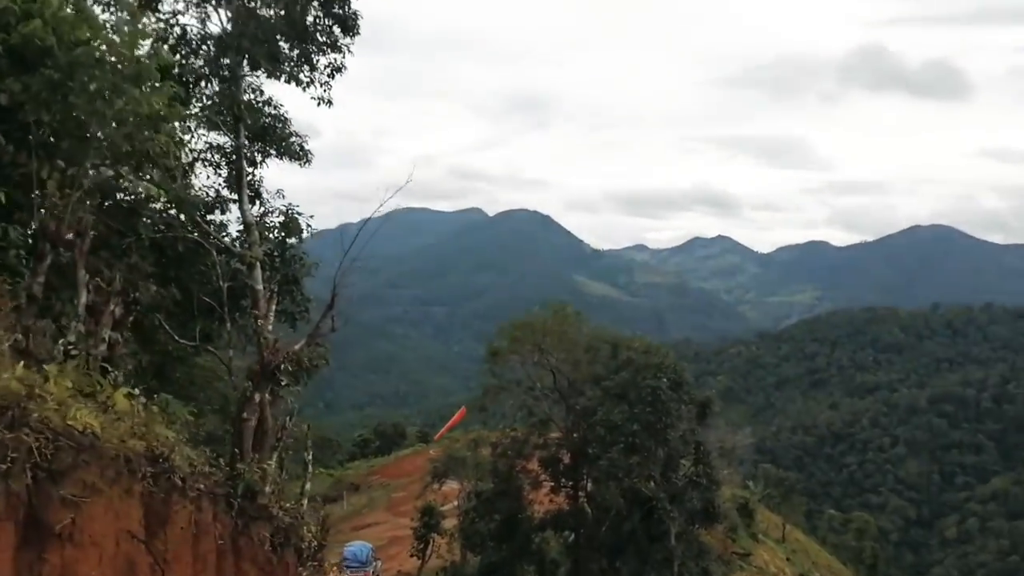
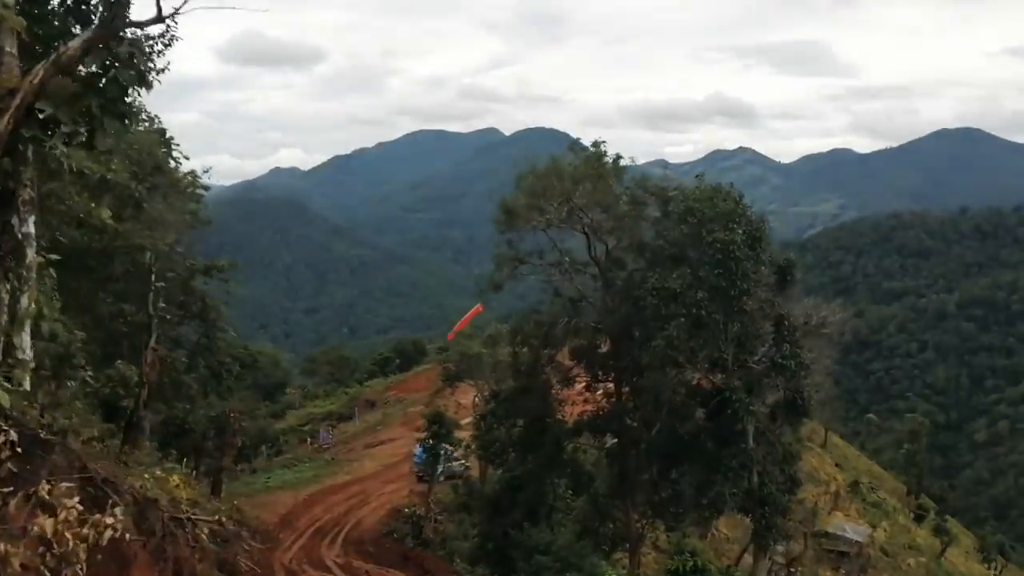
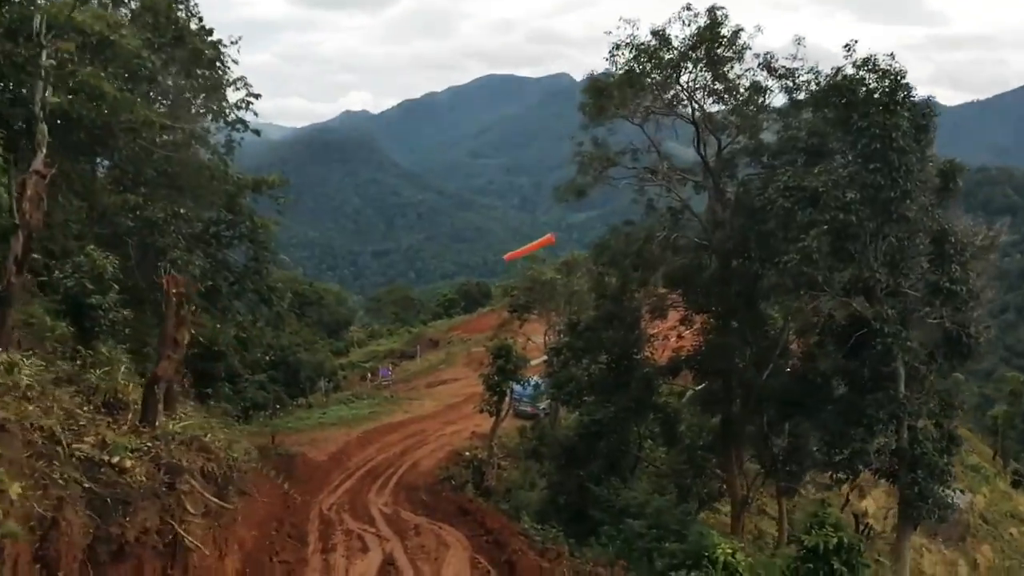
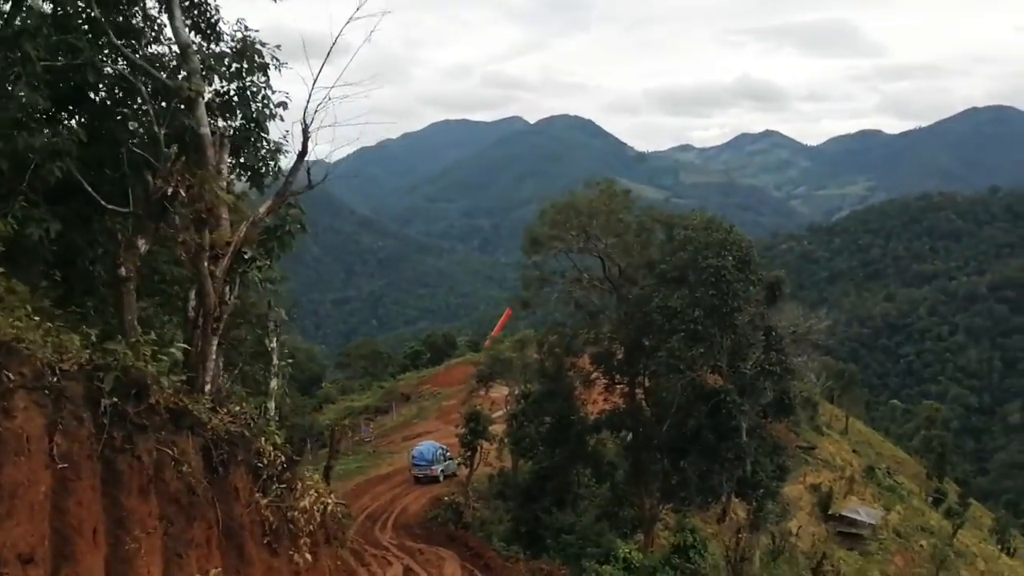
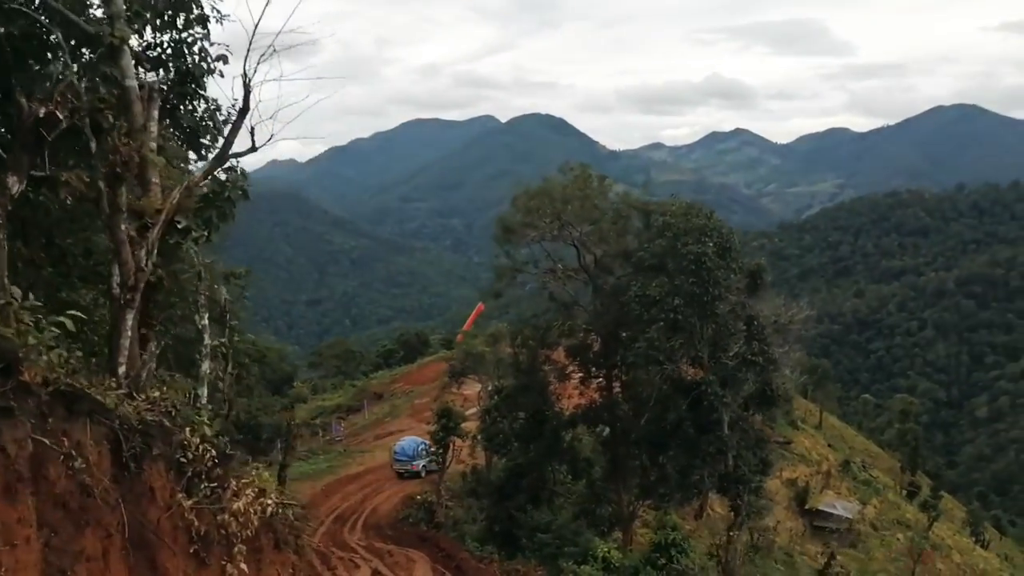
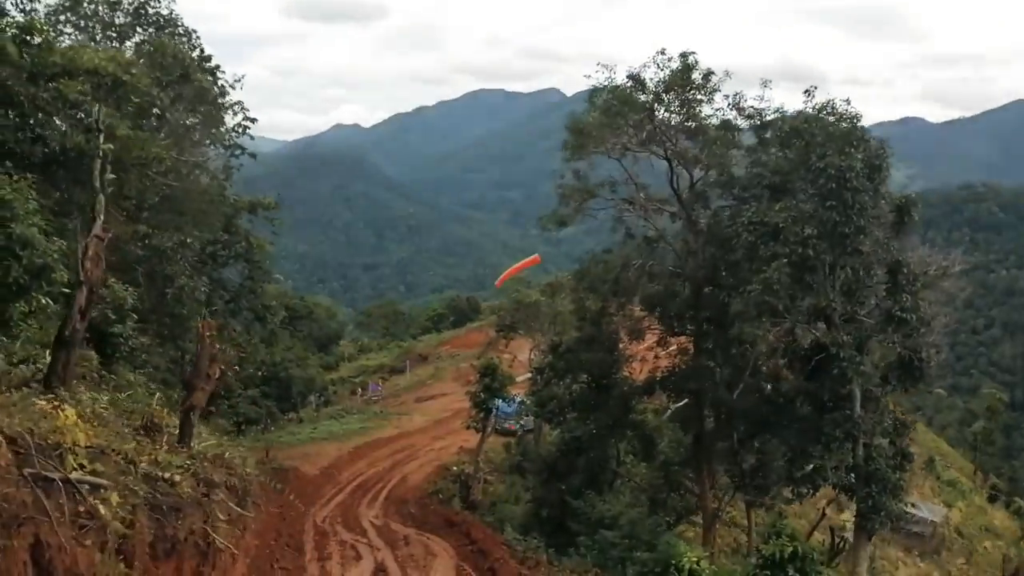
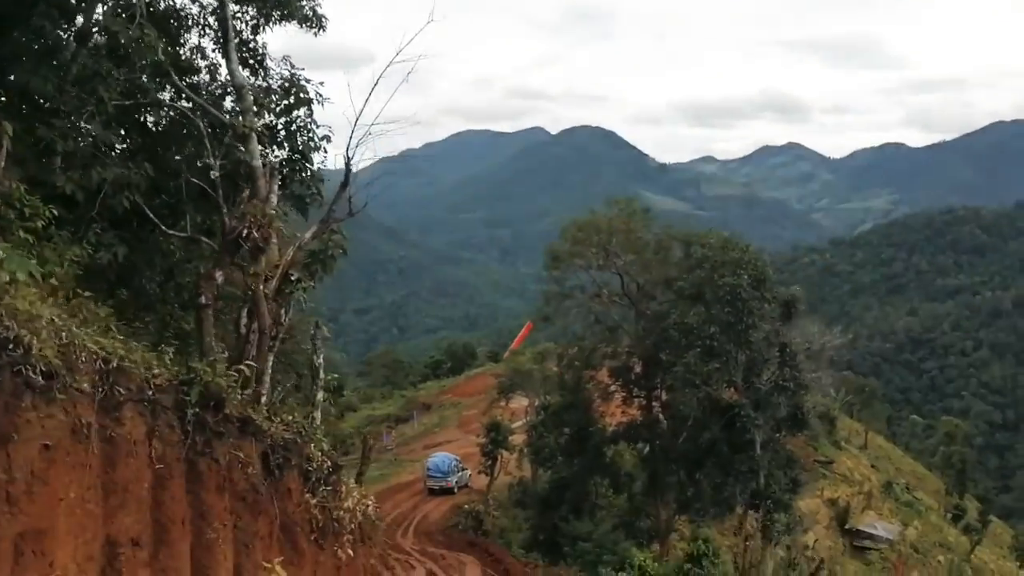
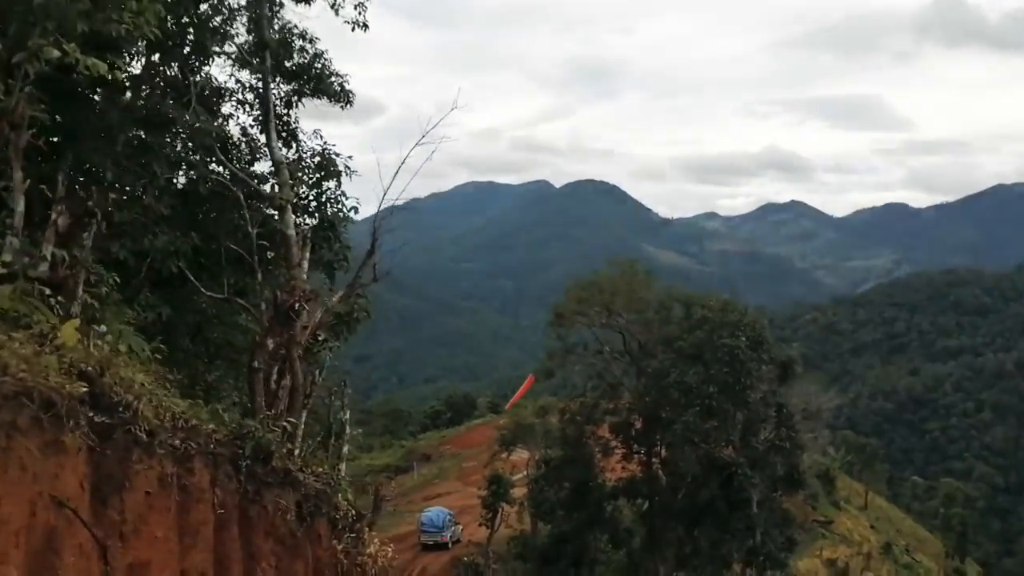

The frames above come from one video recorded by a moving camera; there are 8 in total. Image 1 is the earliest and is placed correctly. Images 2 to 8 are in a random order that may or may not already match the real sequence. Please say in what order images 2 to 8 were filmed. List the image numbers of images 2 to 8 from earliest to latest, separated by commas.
8, 7, 4, 5, 2, 6, 3
